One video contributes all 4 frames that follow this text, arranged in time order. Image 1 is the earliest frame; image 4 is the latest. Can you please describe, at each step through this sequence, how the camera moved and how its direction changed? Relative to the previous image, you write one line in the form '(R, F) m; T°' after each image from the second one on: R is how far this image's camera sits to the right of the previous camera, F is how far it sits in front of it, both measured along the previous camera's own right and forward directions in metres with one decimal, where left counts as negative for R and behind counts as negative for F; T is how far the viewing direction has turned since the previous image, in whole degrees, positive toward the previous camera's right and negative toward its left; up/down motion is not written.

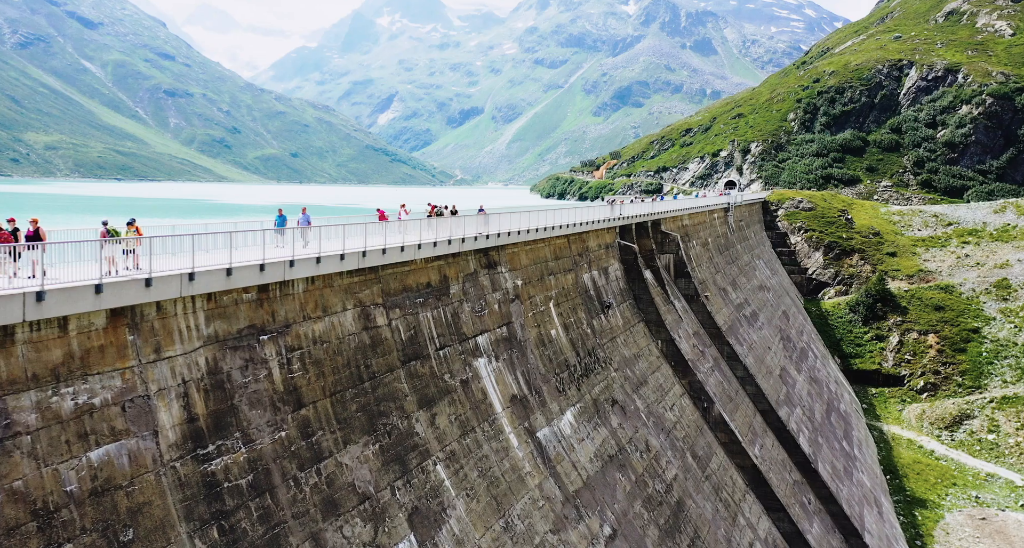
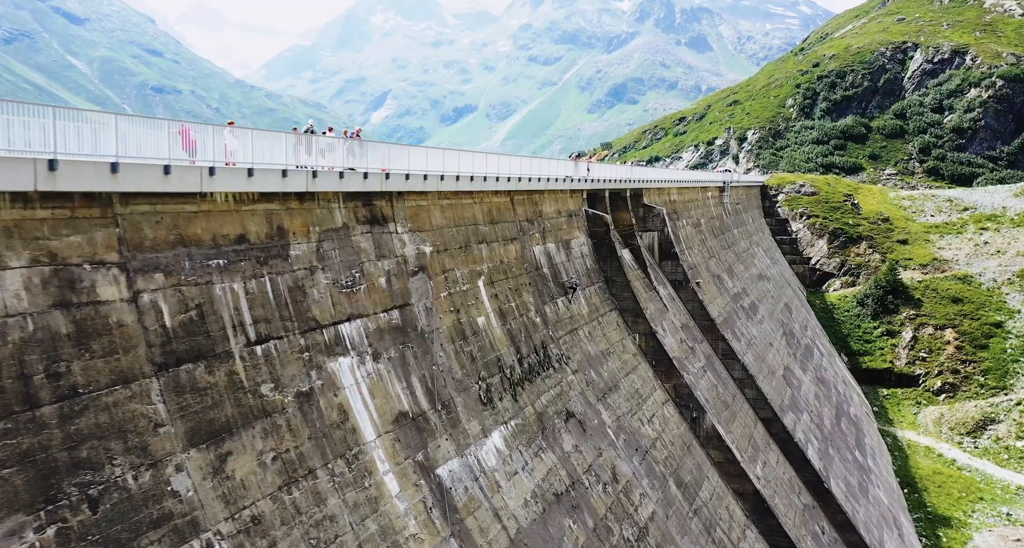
(+1.9, +5.6) m; 0°
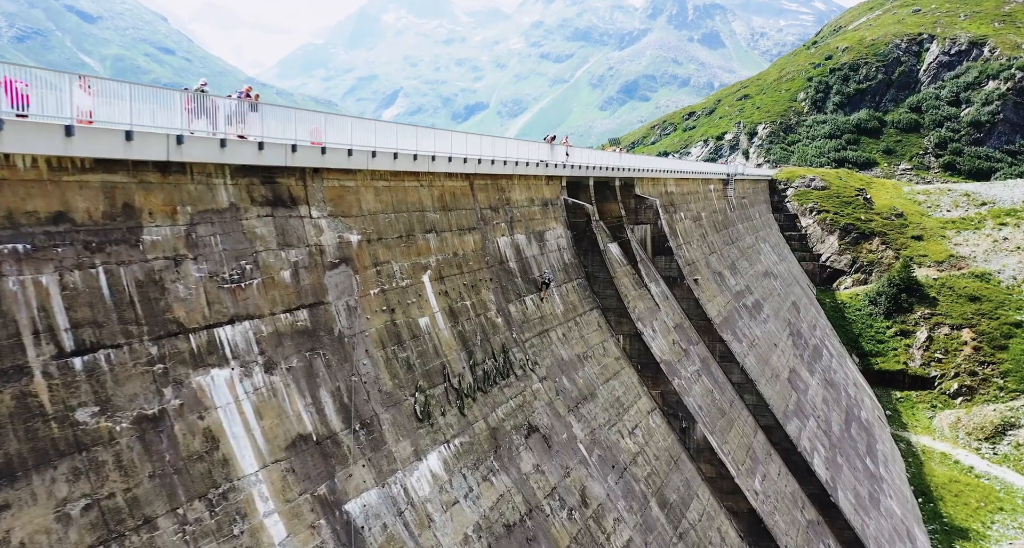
(+1.2, +2.0) m; -1°
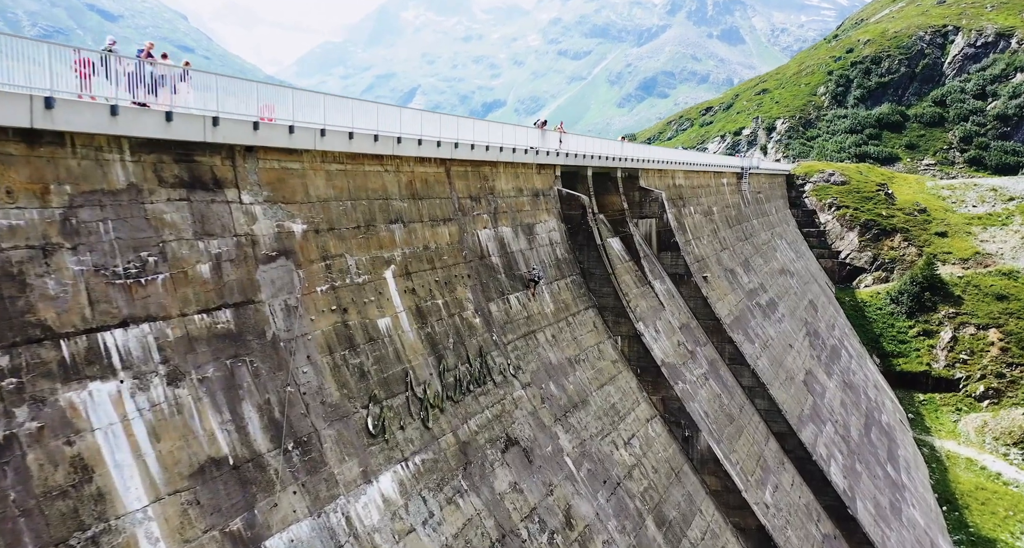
(+0.8, +1.5) m; -1°
